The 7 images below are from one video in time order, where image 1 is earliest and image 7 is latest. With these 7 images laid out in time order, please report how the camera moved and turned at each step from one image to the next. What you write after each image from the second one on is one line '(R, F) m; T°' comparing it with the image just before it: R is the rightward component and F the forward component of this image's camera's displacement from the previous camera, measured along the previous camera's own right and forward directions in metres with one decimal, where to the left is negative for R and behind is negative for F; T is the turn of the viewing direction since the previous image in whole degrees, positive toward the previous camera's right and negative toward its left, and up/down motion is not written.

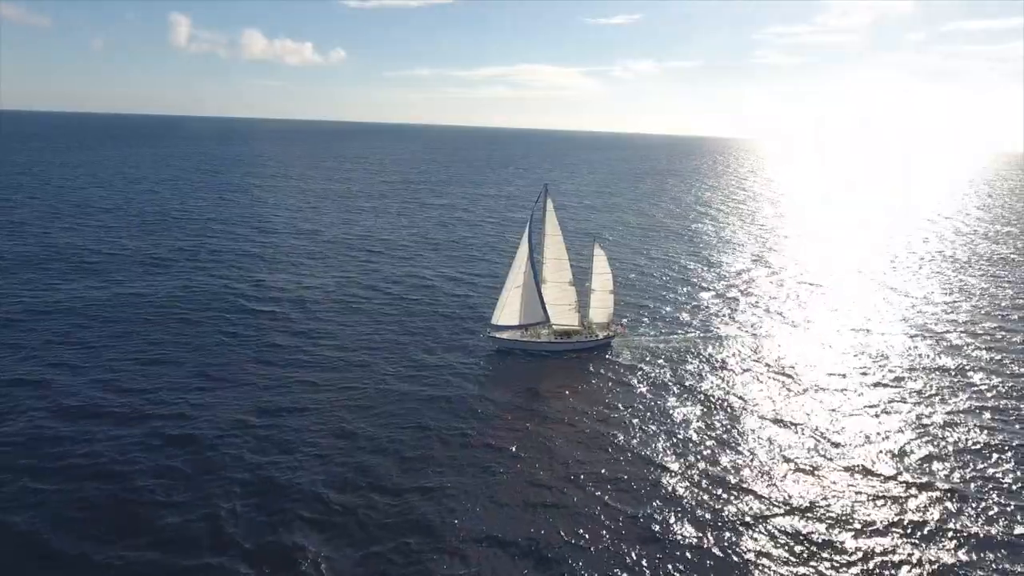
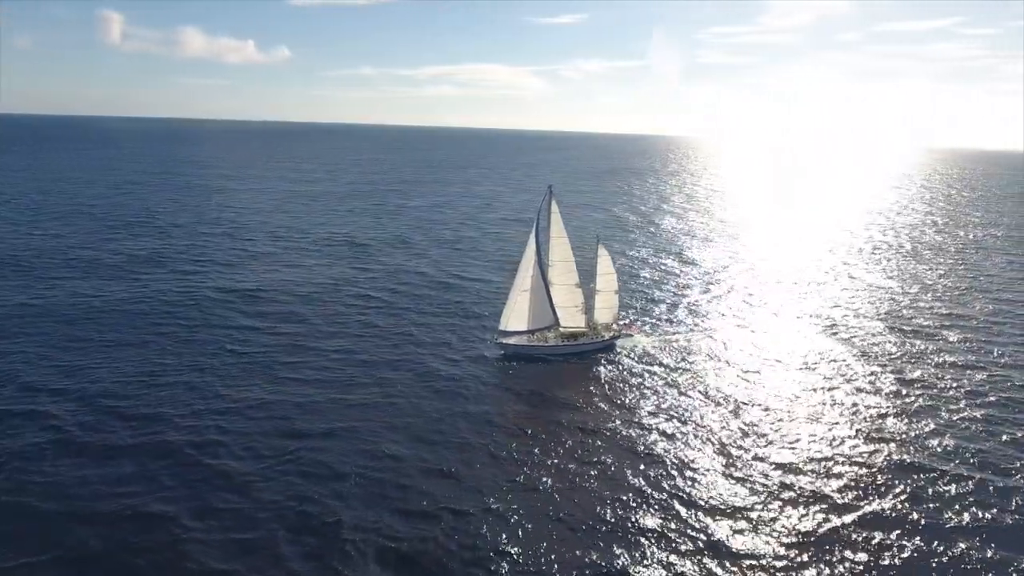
(-4.5, +1.3) m; +5°
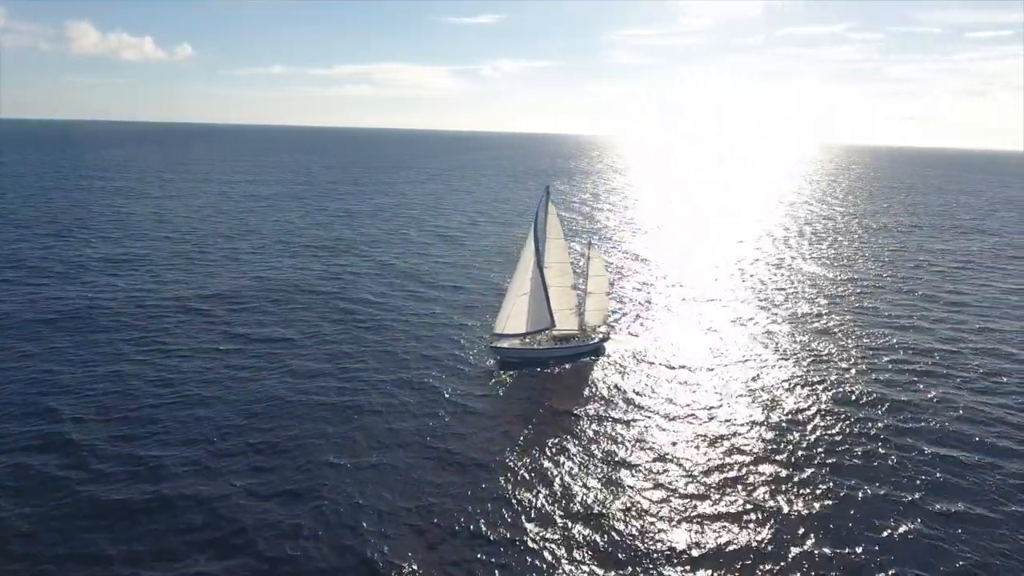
(-5.9, +1.7) m; +7°
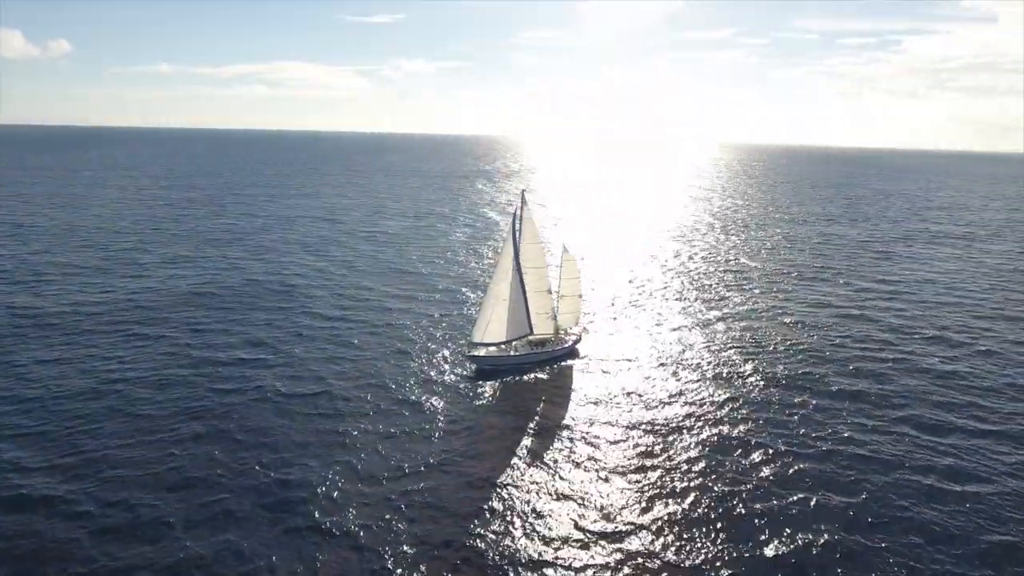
(-5.2, +1.2) m; +8°
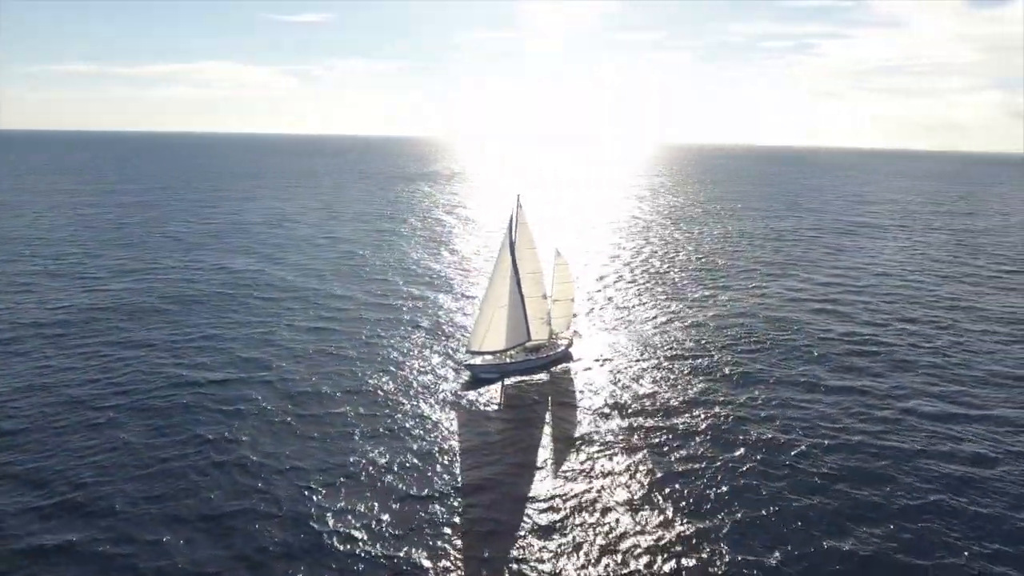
(-4.8, +0.8) m; +6°
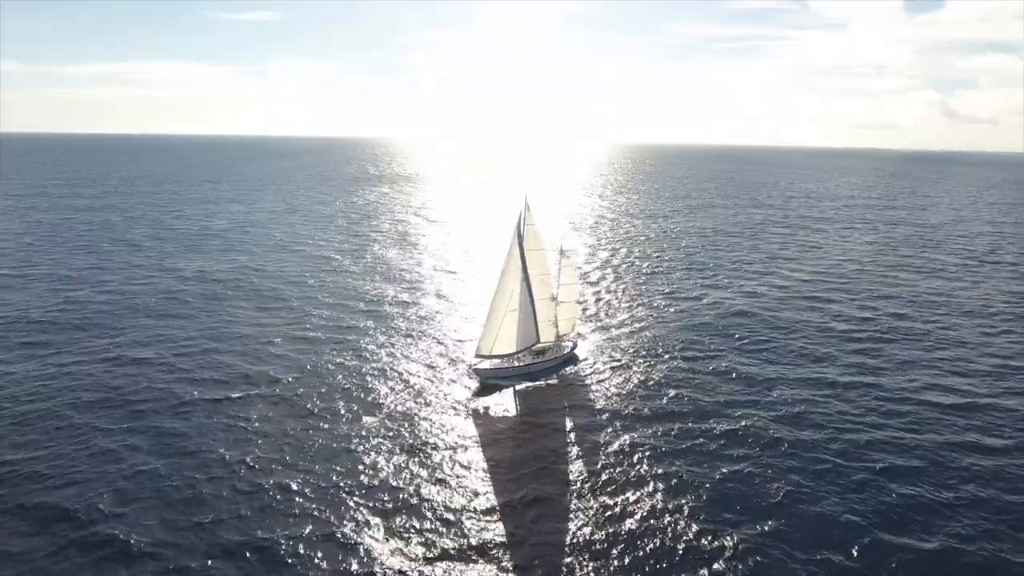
(-4.2, +0.7) m; +4°
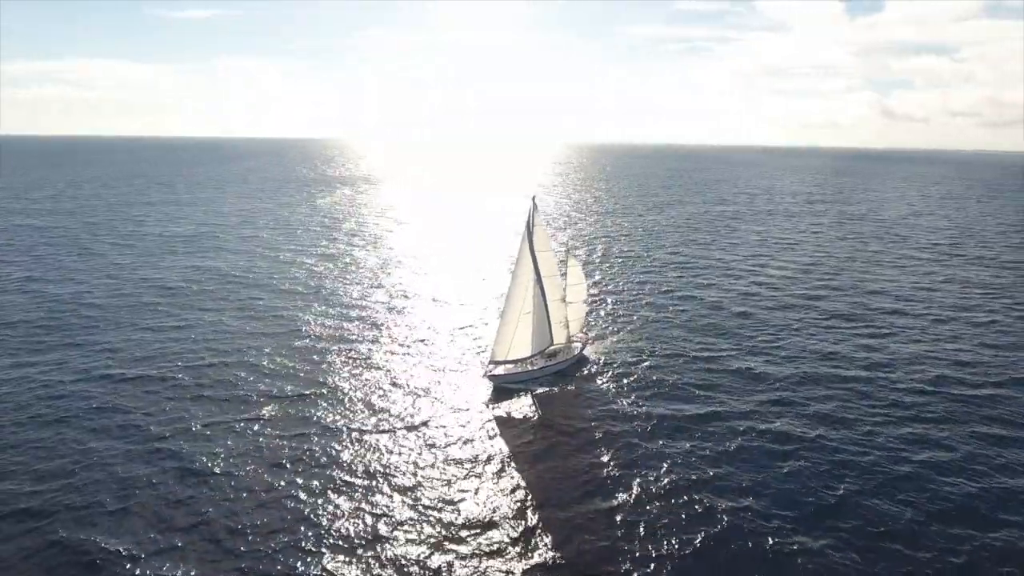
(-4.6, +0.8) m; +4°
